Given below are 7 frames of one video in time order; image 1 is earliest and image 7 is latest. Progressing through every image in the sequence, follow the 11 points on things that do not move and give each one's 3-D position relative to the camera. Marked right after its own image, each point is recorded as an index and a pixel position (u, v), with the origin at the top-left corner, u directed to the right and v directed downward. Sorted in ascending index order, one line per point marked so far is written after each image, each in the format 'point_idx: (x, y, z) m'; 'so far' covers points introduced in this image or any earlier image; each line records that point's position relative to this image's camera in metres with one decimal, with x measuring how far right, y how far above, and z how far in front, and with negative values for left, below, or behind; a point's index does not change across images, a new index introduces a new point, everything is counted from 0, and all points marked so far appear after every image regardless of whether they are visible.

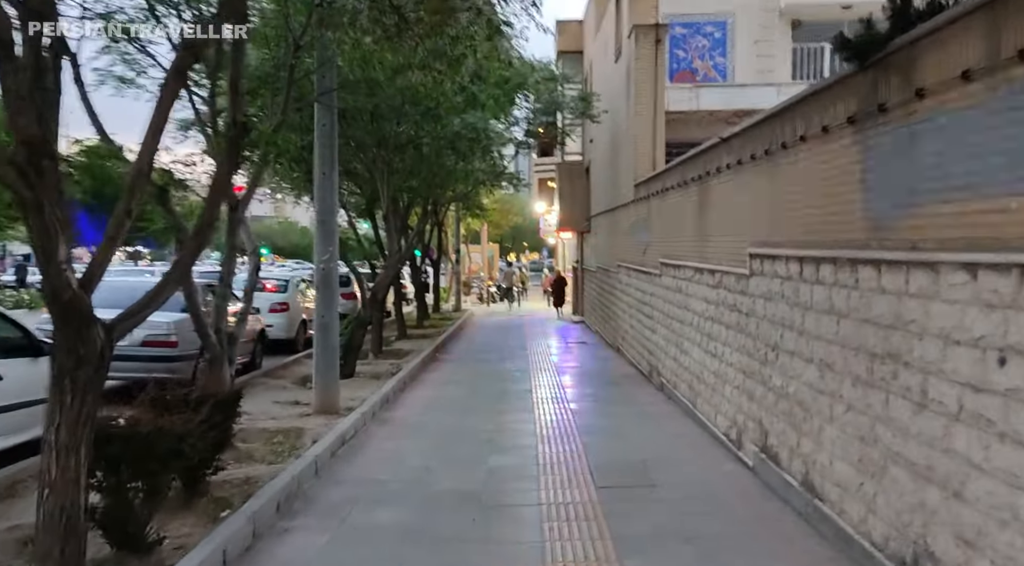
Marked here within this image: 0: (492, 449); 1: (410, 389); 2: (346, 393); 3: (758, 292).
0: (-0.2, -1.6, +8.6) m
1: (-1.5, -1.5, +12.9) m
2: (-2.2, -1.5, +12.2) m
3: (+1.9, -0.1, +6.9) m
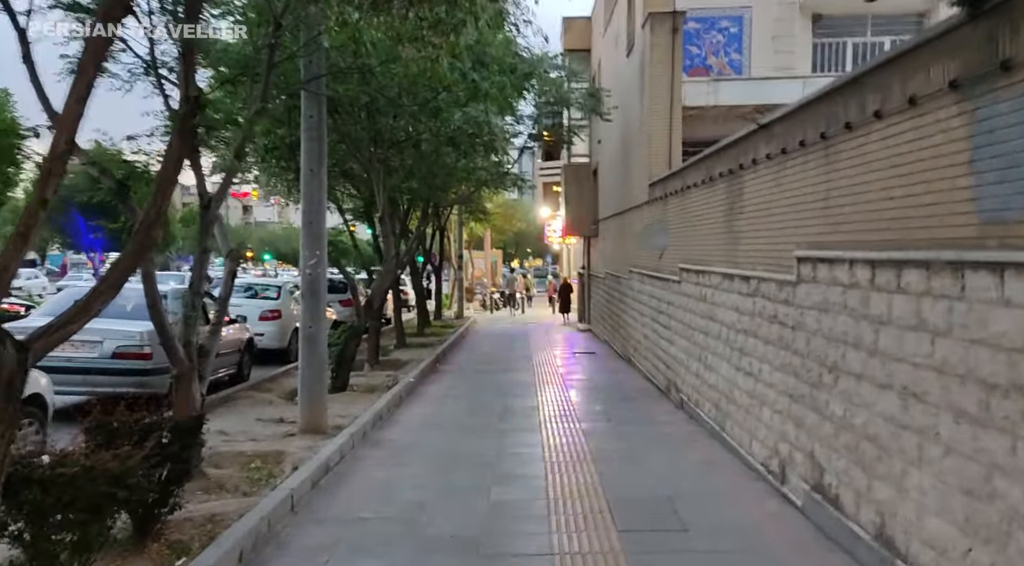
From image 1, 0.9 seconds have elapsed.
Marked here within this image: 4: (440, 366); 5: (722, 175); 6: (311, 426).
0: (-0.1, -1.6, +7.6) m
1: (-1.4, -1.6, +11.9) m
2: (-2.1, -1.5, +11.1) m
3: (+1.9, -0.1, +5.9) m
4: (-1.3, -1.6, +17.2) m
5: (+2.0, +1.0, +8.6) m
6: (-2.1, -1.5, +9.4) m
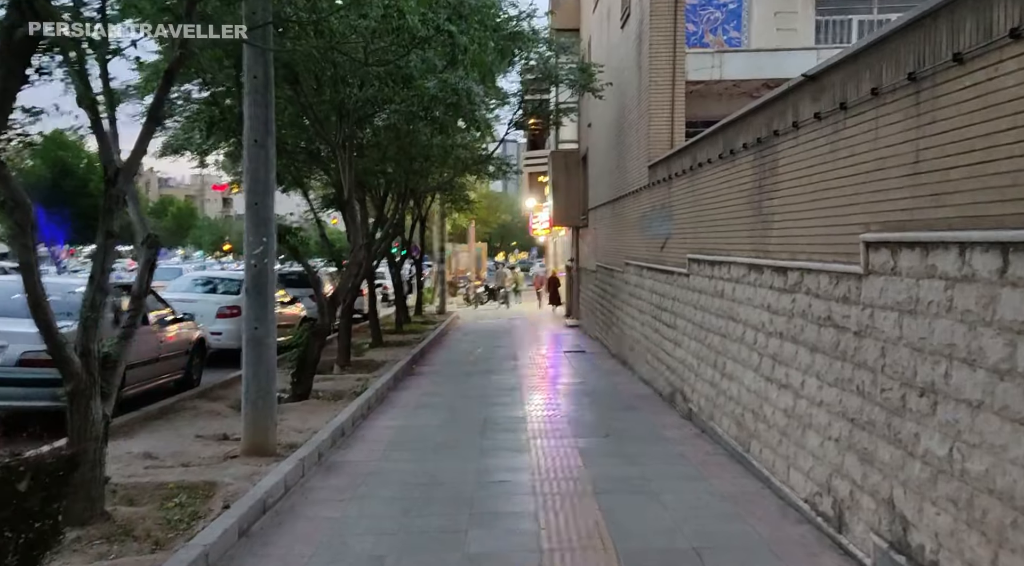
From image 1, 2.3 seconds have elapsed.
0: (-0.3, -1.6, +6.1) m
1: (-1.6, -1.5, +10.4) m
2: (-2.3, -1.5, +9.7) m
3: (+1.8, -0.1, +4.4) m
4: (-1.6, -1.5, +15.8) m
5: (+1.8, +1.1, +7.2) m
6: (-2.2, -1.4, +7.9) m
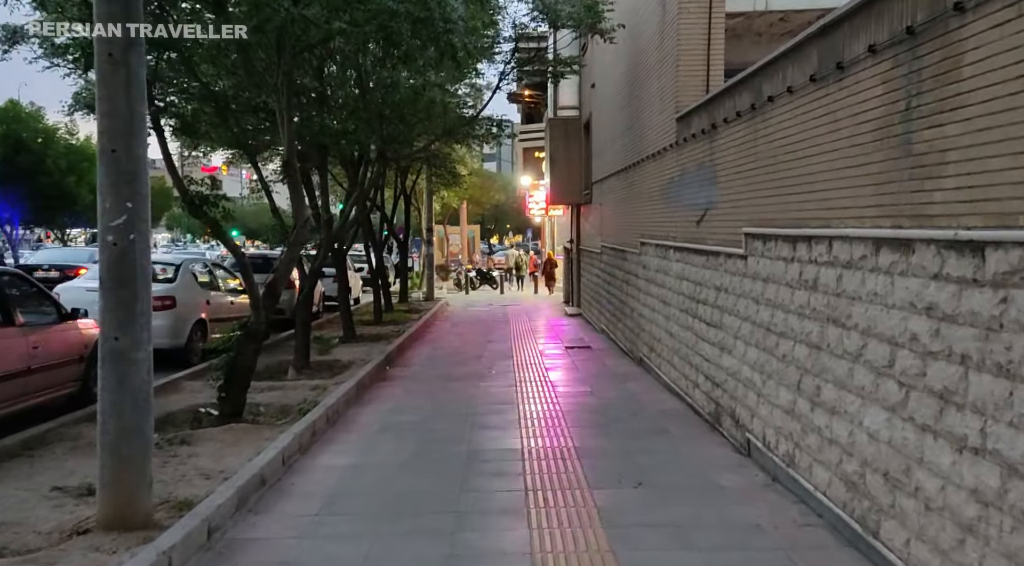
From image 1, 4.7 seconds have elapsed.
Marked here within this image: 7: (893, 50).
0: (-0.3, -1.5, +3.5) m
1: (-1.7, -1.4, +7.8) m
2: (-2.4, -1.4, +7.0) m
3: (+1.8, -0.1, +1.8) m
4: (-1.7, -1.2, +13.1) m
5: (+1.8, +1.2, +4.5) m
6: (-2.3, -1.3, +5.3) m
7: (+1.8, +1.1, +4.3) m
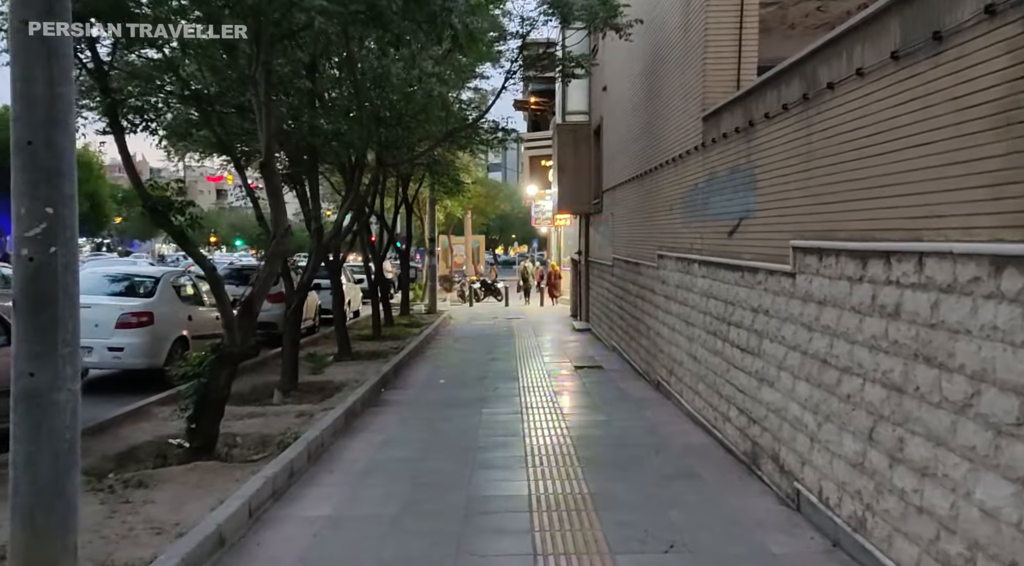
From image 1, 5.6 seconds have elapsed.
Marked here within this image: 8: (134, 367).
0: (-0.3, -1.6, +2.5) m
1: (-1.6, -1.5, +6.8) m
2: (-2.3, -1.5, +6.0) m
3: (+1.8, -0.1, +0.8) m
4: (-1.6, -1.4, +12.1) m
5: (+1.8, +1.0, +3.5) m
6: (-2.3, -1.5, +4.3) m
7: (+1.8, +1.0, +3.3) m
8: (-4.7, -1.0, +11.3) m
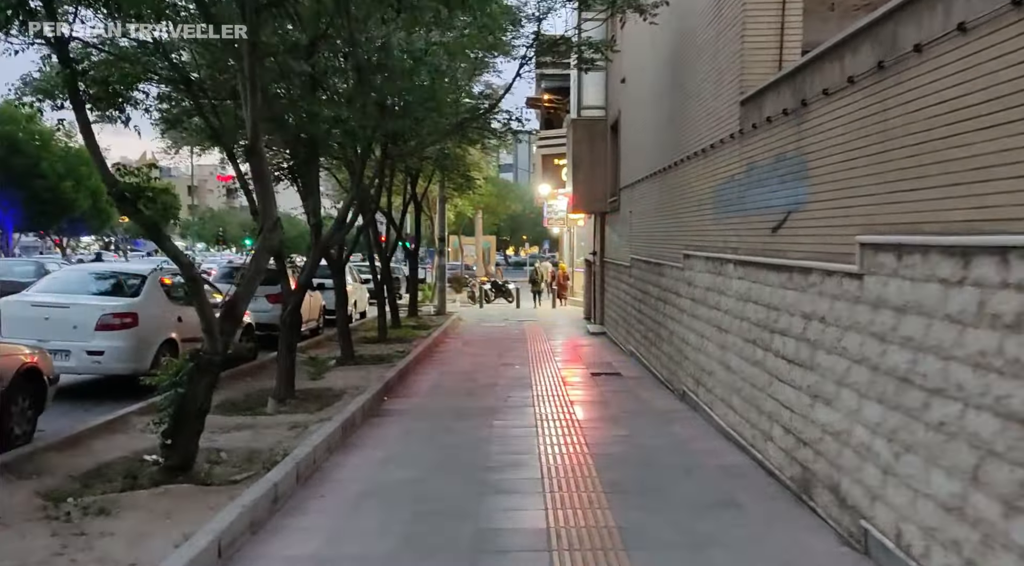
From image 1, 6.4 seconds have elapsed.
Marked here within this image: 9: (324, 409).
0: (-0.2, -1.6, +1.6) m
1: (-1.5, -1.5, +6.0) m
2: (-2.2, -1.5, +5.2) m
3: (+1.8, -0.2, -0.1) m
4: (-1.5, -1.4, +11.3) m
5: (+1.9, +1.0, +2.6) m
6: (-2.2, -1.4, +3.4) m
7: (+1.9, +1.0, +2.4) m
8: (-4.5, -1.0, +10.4) m
9: (-2.1, -1.4, +10.1) m
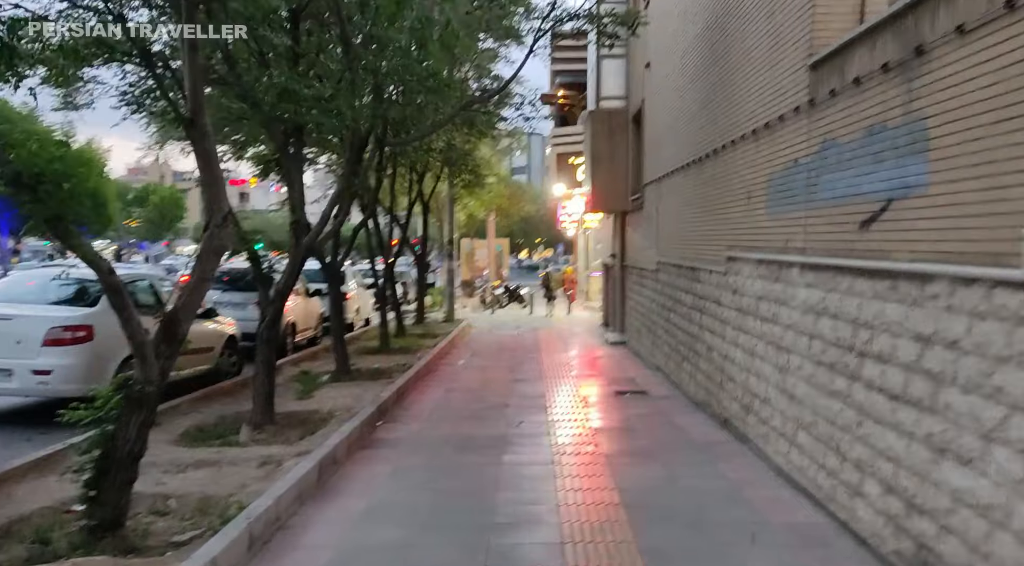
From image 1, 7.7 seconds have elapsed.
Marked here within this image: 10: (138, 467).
0: (-0.2, -1.7, +0.1) m
1: (-1.4, -1.6, +4.5) m
2: (-2.2, -1.5, +3.7) m
3: (+1.8, -0.2, -1.6) m
4: (-1.3, -1.5, +9.8) m
5: (+1.9, +1.0, +1.1) m
6: (-2.2, -1.5, +1.9) m
7: (+1.9, +0.9, +0.8) m
8: (-4.4, -1.1, +9.0) m
9: (-2.0, -1.5, +8.6) m
10: (-2.3, -1.1, +5.7) m
